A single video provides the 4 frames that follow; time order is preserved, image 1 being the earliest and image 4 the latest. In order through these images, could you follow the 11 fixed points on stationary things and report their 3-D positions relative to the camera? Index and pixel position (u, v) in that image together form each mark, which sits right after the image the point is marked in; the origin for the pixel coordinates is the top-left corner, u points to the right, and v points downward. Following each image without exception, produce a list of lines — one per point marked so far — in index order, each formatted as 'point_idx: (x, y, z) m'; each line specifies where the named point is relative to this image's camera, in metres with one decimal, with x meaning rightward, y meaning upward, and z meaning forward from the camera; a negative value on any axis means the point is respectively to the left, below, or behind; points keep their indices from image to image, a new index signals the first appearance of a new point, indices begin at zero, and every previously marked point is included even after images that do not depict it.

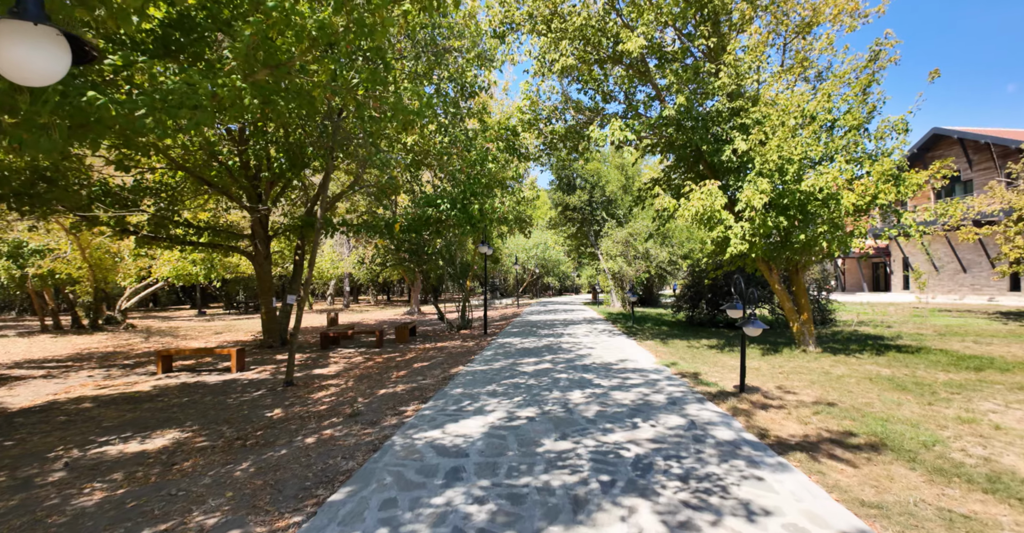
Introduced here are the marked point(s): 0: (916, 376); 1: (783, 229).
0: (+7.0, -1.9, +8.1) m
1: (+5.7, +0.8, +9.8) m
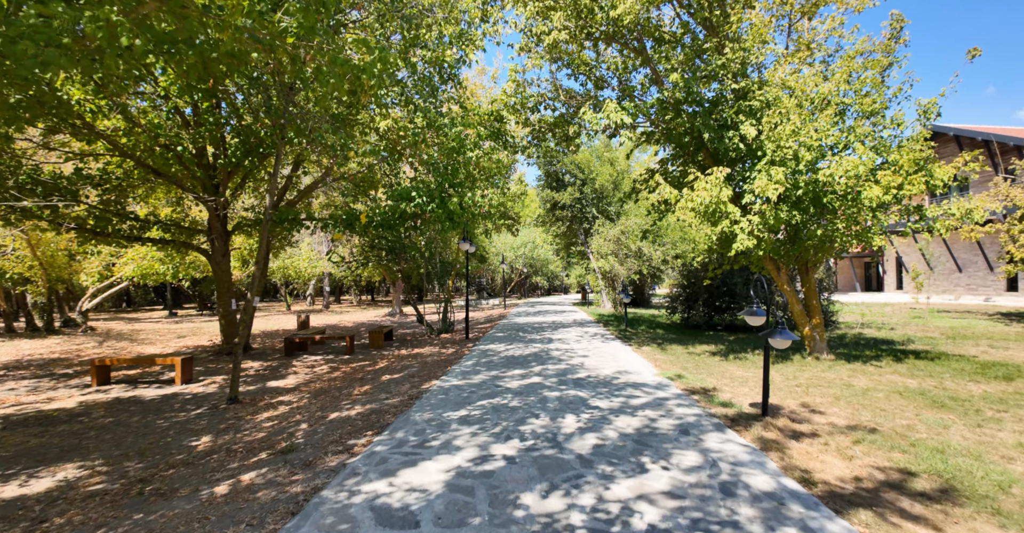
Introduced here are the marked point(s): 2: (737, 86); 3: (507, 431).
0: (+6.7, -1.9, +7.2) m
1: (+5.4, +0.8, +8.9) m
2: (+4.4, +3.6, +9.3) m
3: (0.0, -1.6, +4.4) m
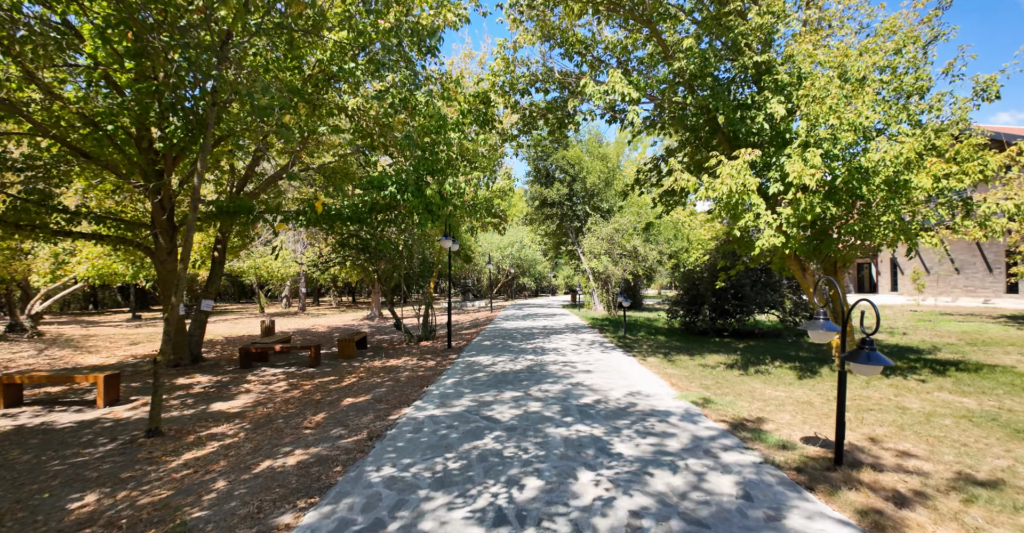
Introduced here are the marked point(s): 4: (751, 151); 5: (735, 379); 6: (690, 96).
0: (+6.6, -1.9, +6.1) m
1: (+5.2, +0.8, +7.8) m
2: (+4.3, +3.6, +8.1) m
3: (-0.1, -1.5, +3.1) m
4: (+3.7, +1.8, +7.4) m
5: (+3.6, -1.8, +7.6) m
6: (+3.4, +3.2, +8.7) m
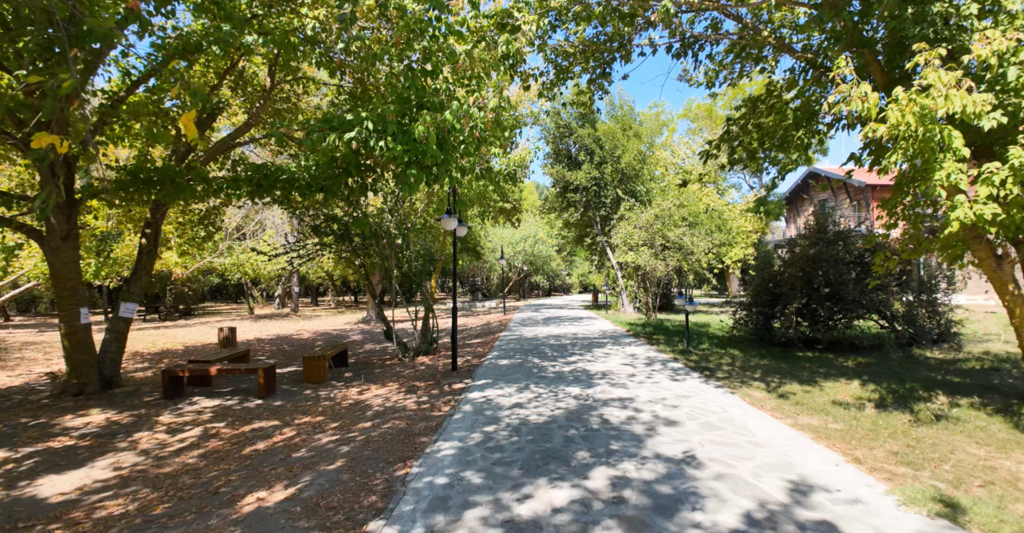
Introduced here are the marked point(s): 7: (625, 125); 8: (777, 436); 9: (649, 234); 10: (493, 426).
0: (+7.0, -1.7, +3.1) m
1: (+5.6, +1.0, +4.8) m
2: (+4.7, +3.7, +5.1) m
3: (+0.3, -1.4, +0.2) m
4: (+4.1, +2.0, +4.4) m
5: (+4.1, -1.7, +4.6) m
6: (+3.8, +3.4, +5.7) m
7: (+4.5, +5.6, +18.6) m
8: (+2.4, -1.5, +4.2) m
9: (+4.3, +1.0, +14.4) m
10: (-0.2, -1.5, +4.5) m
